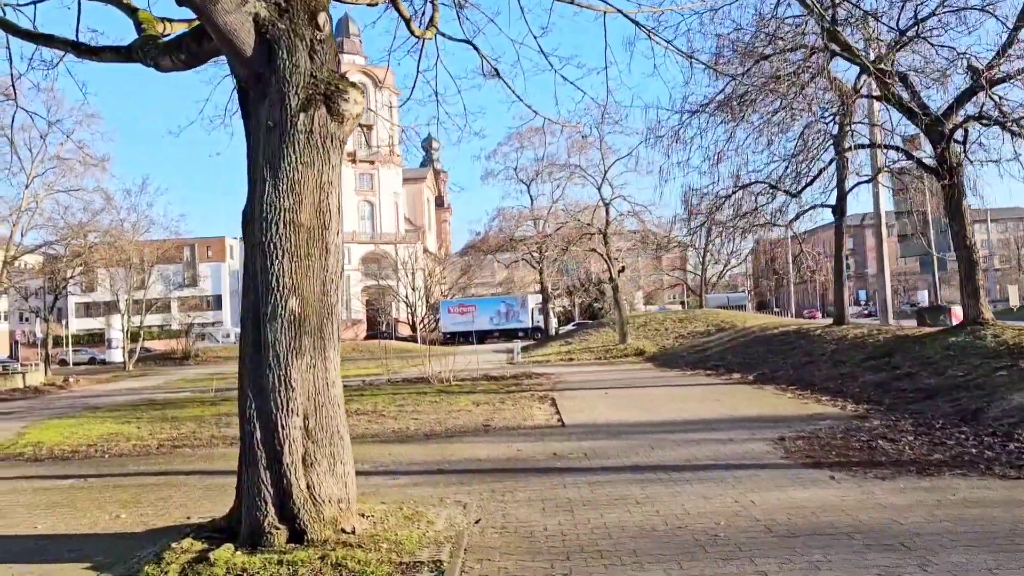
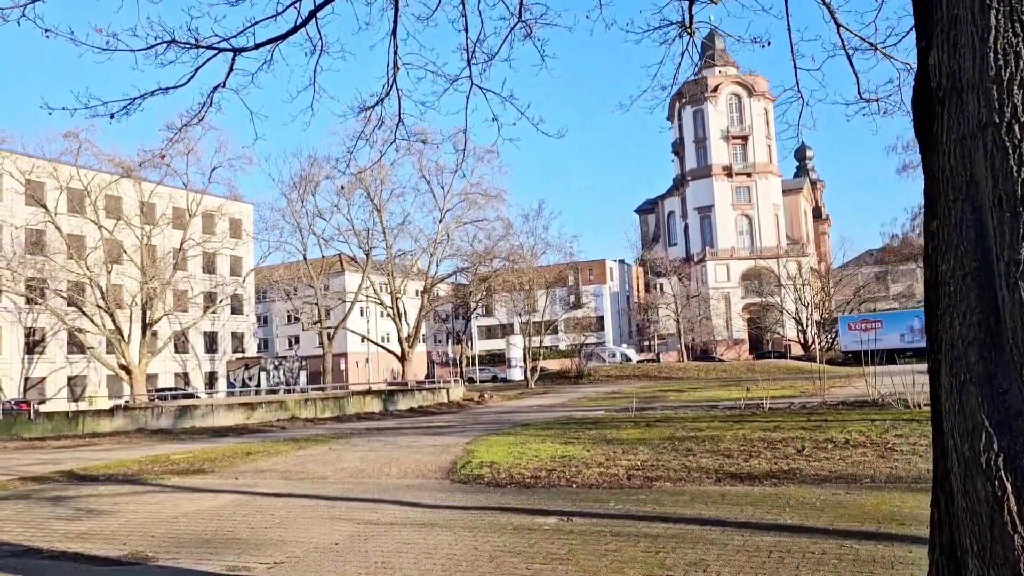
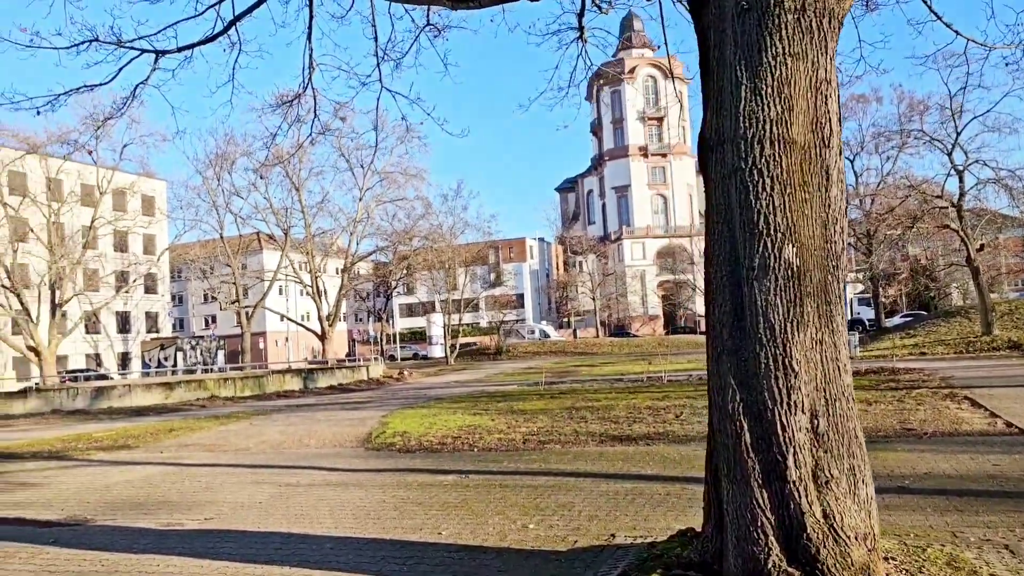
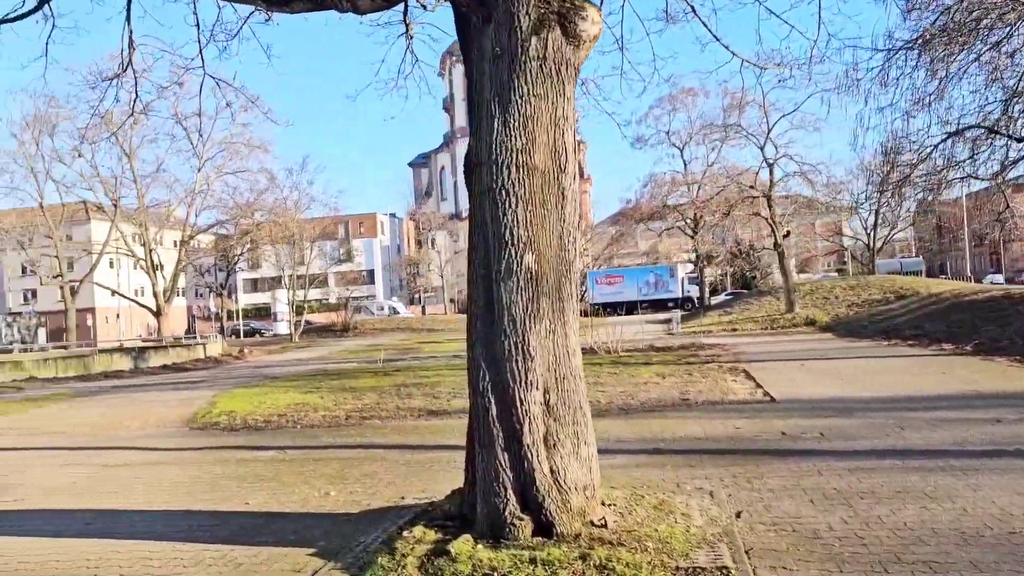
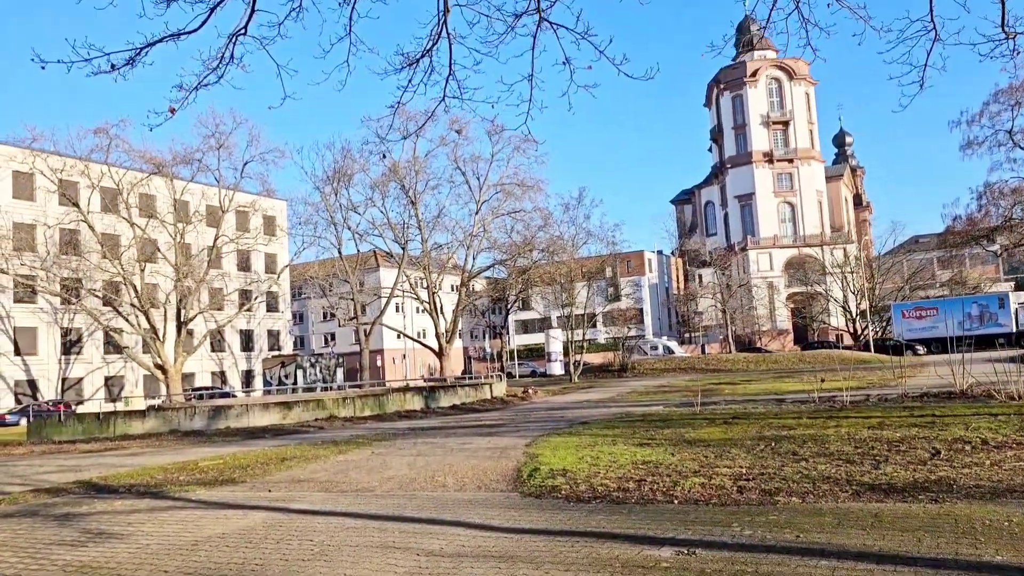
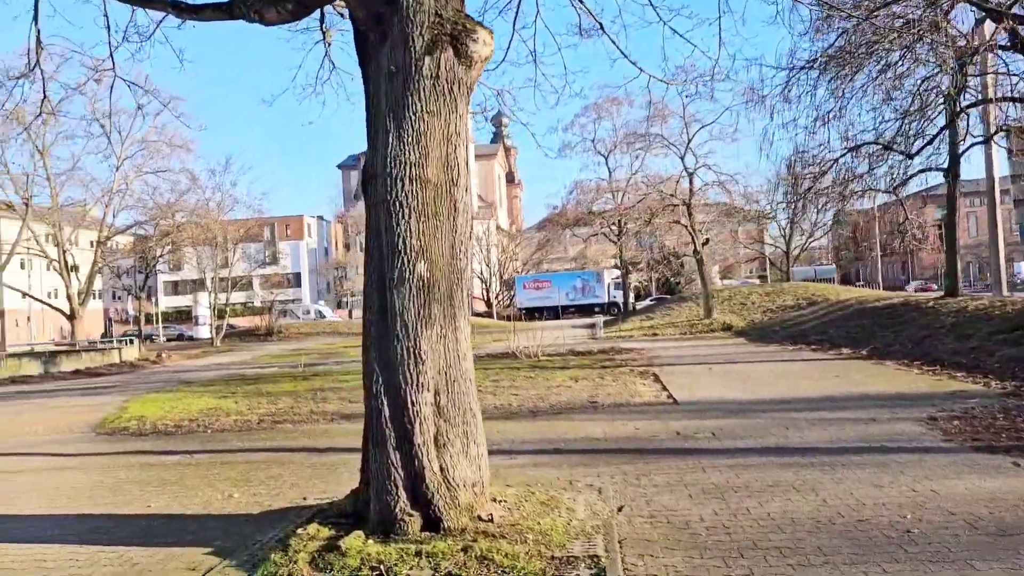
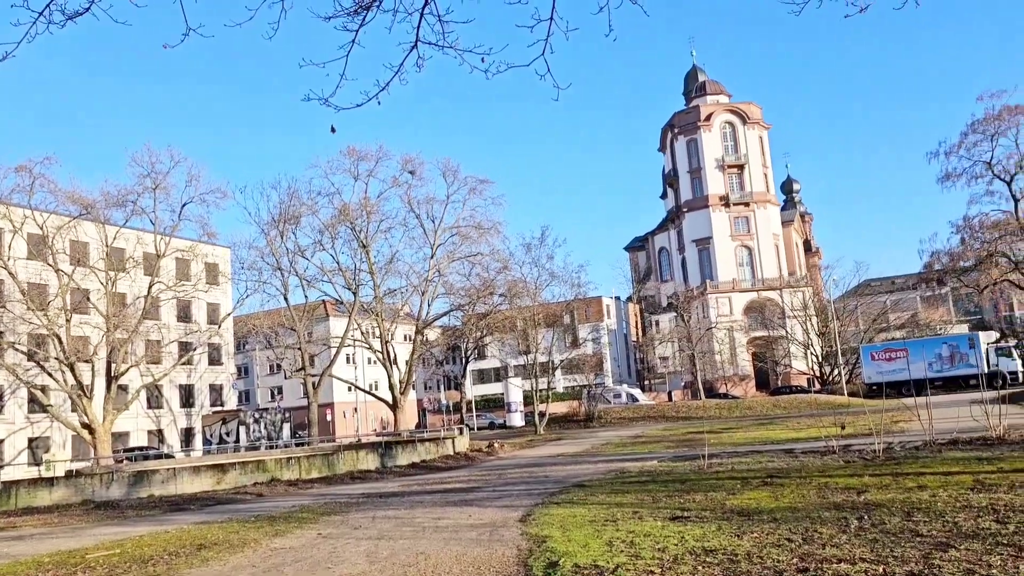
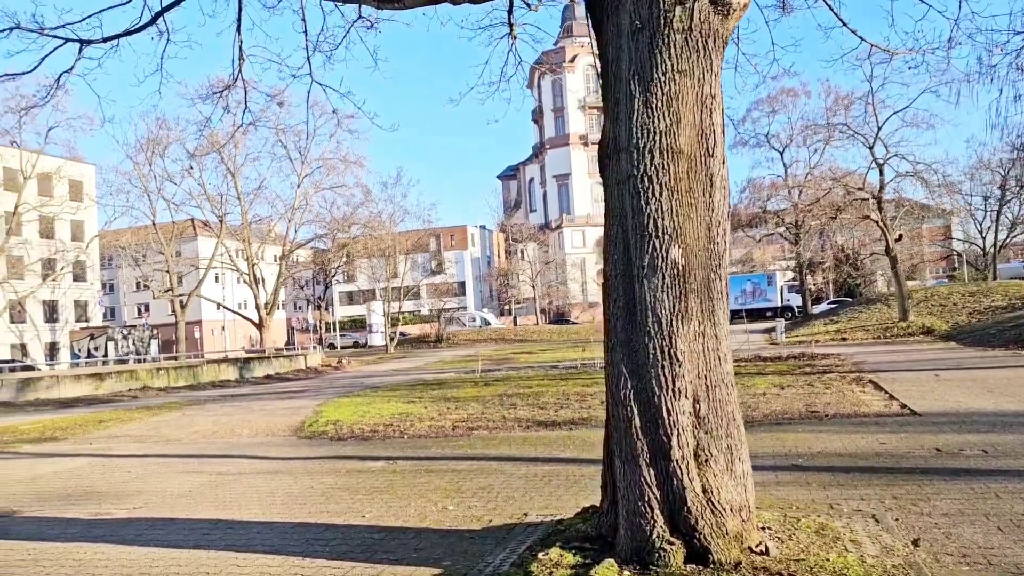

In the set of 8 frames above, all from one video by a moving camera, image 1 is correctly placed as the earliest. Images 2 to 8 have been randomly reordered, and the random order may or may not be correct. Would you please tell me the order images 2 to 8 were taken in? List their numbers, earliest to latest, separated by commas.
6, 4, 8, 3, 2, 5, 7
